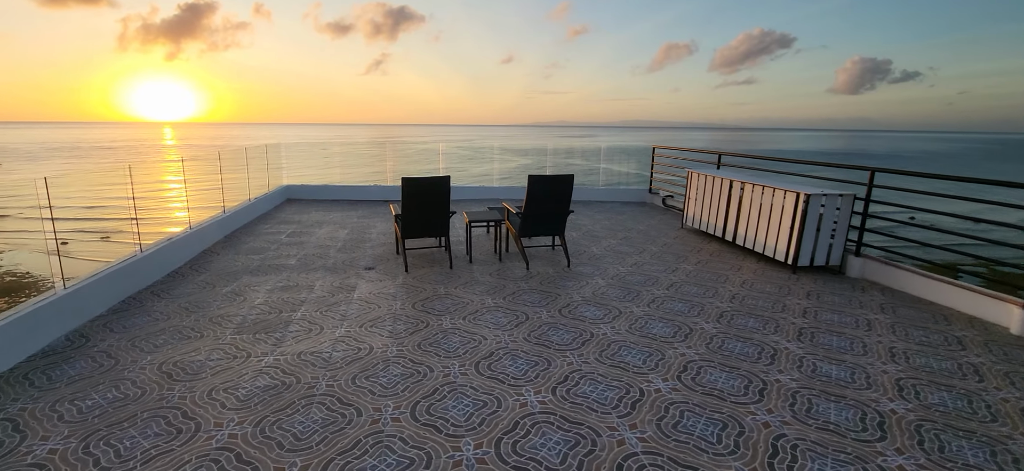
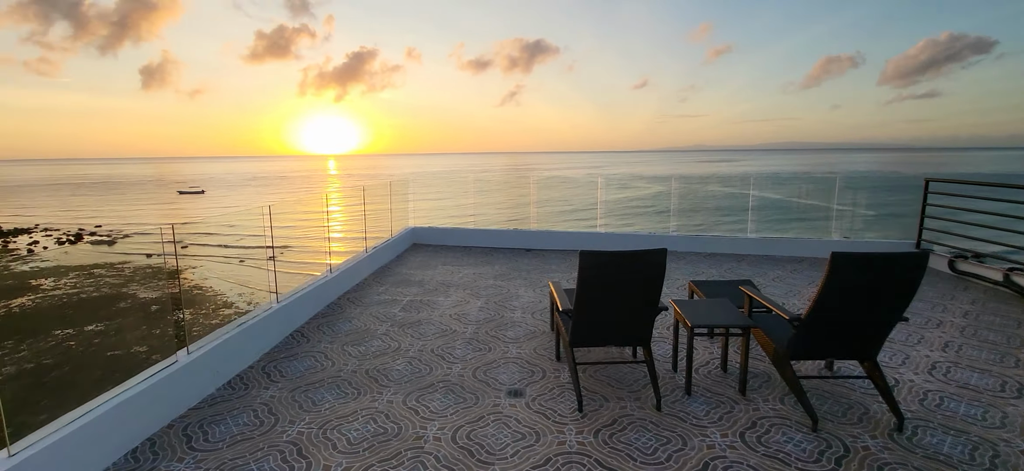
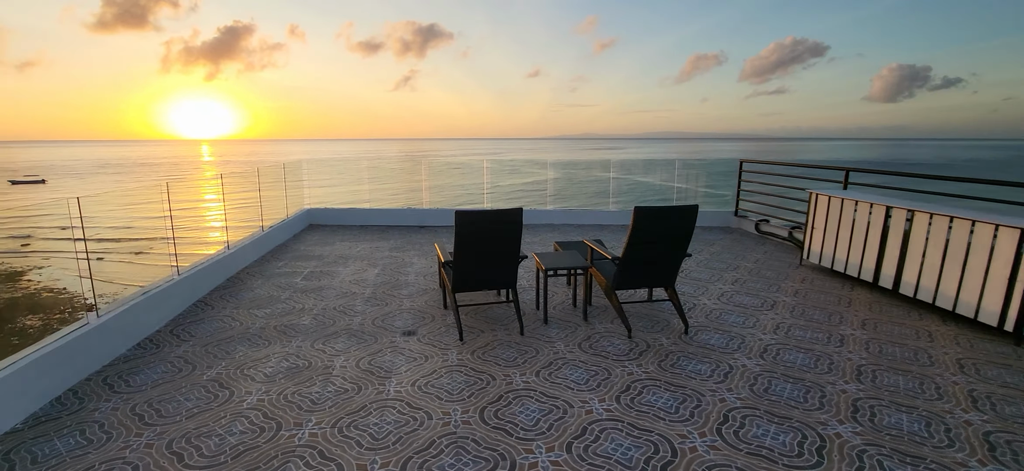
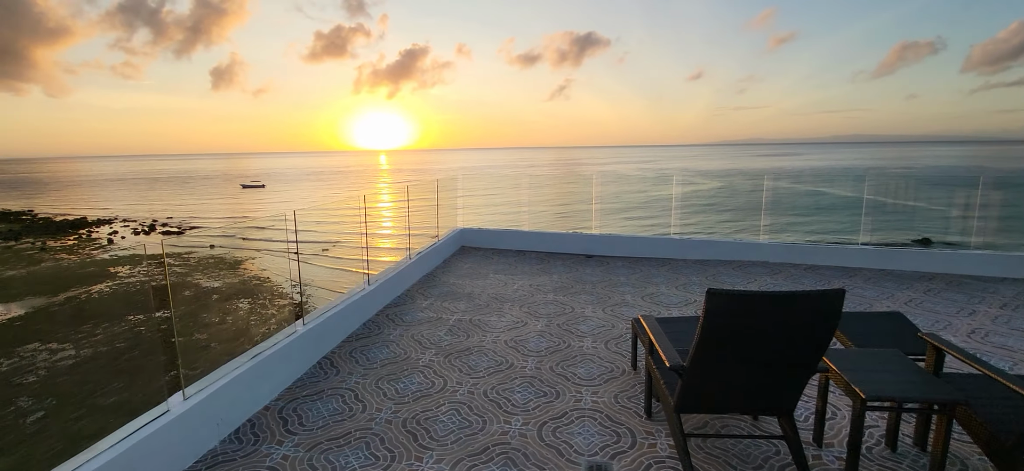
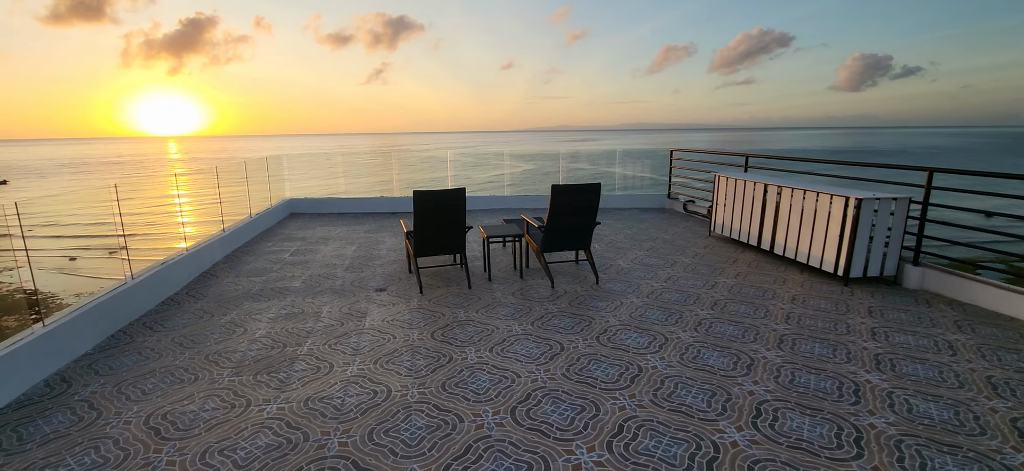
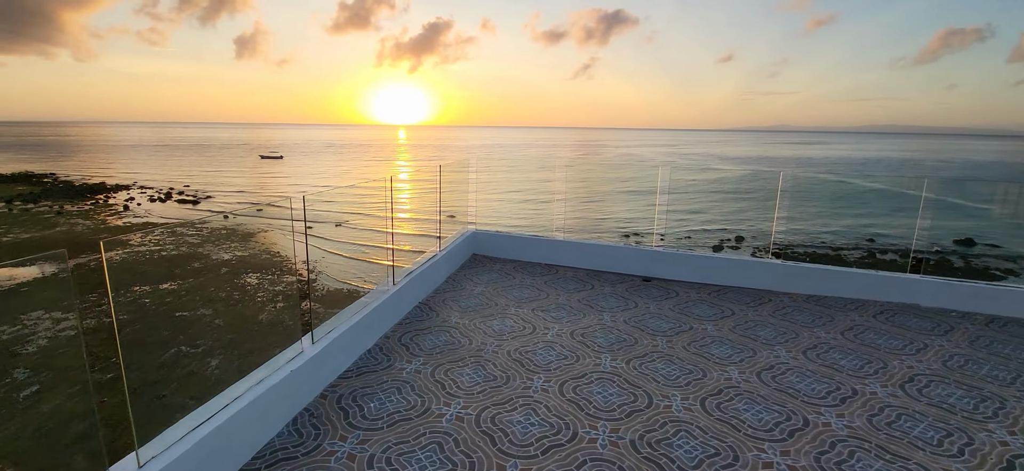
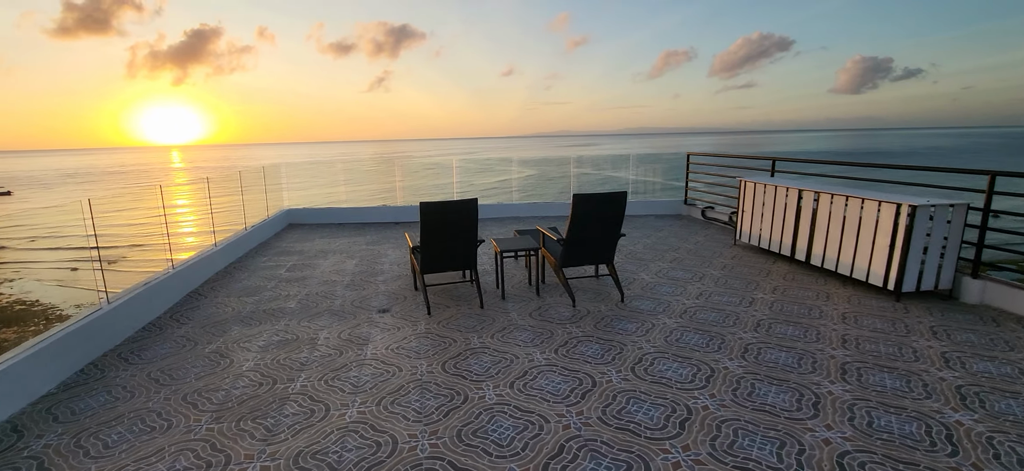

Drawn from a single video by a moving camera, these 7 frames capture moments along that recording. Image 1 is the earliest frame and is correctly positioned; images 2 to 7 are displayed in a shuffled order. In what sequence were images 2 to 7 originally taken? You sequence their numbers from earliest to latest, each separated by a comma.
5, 7, 3, 2, 4, 6
